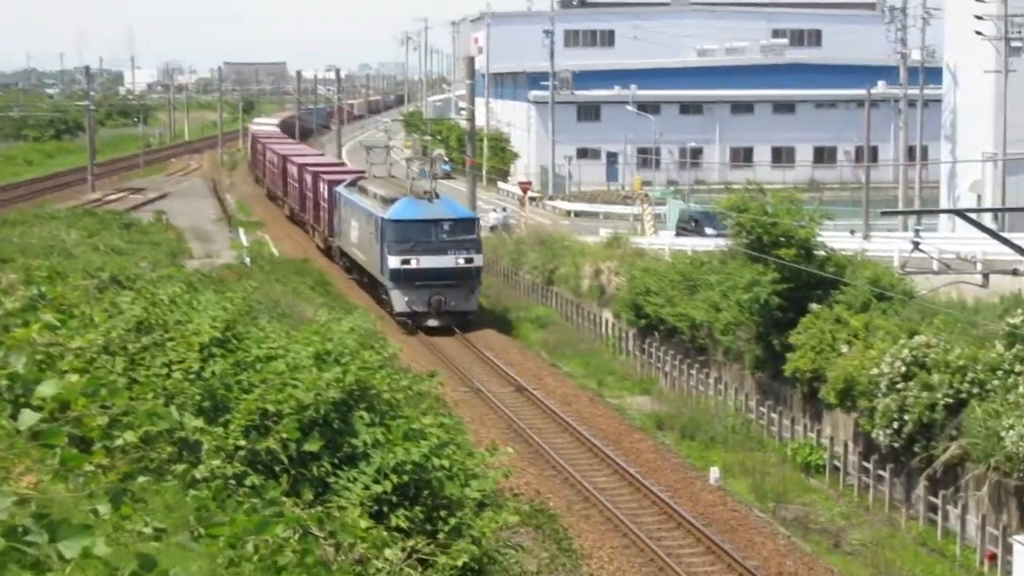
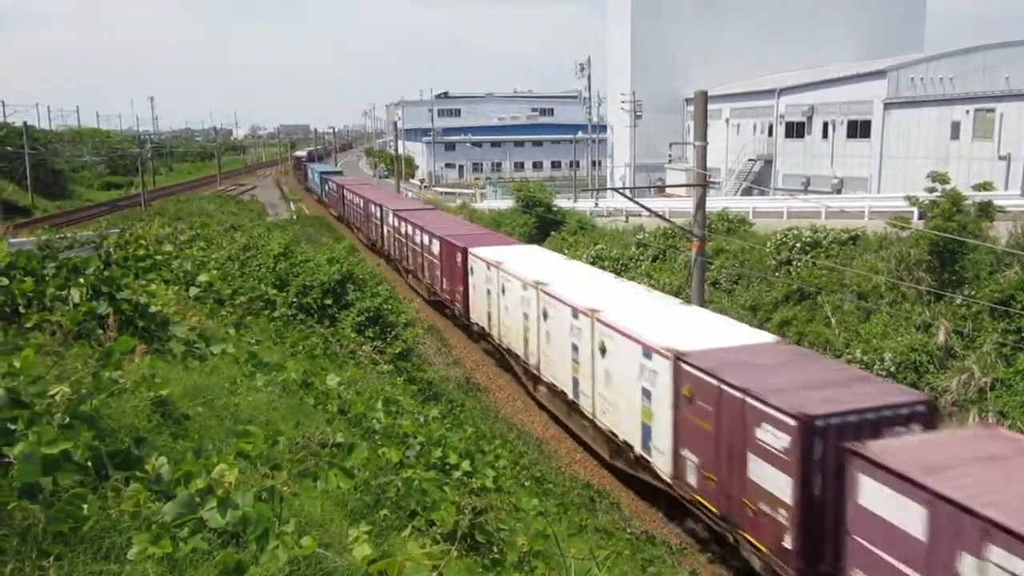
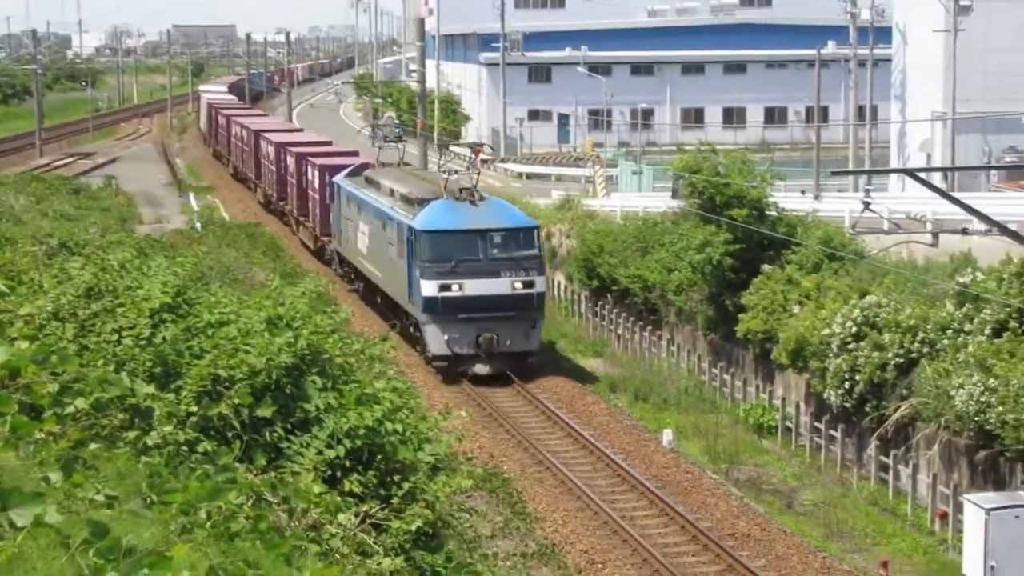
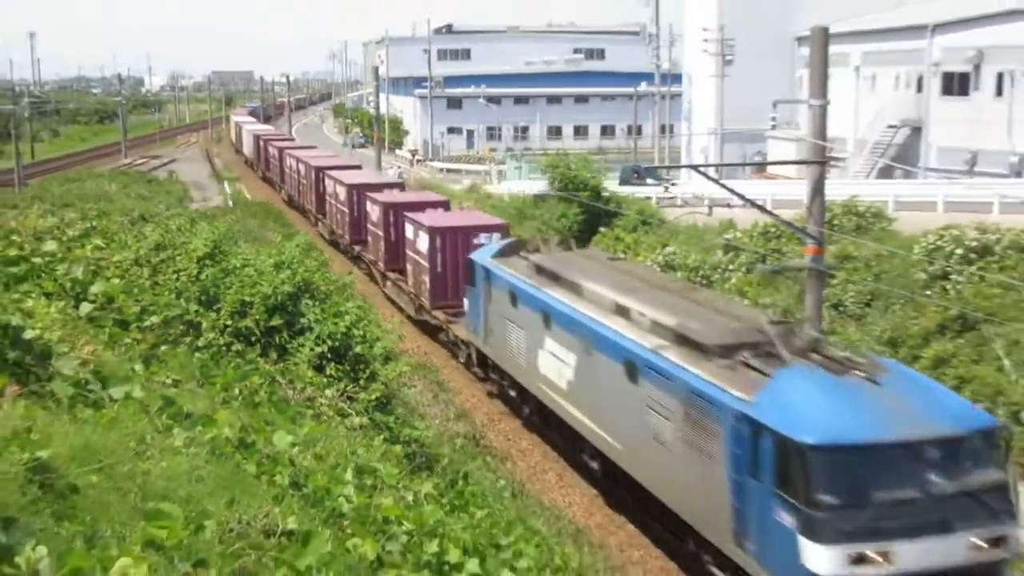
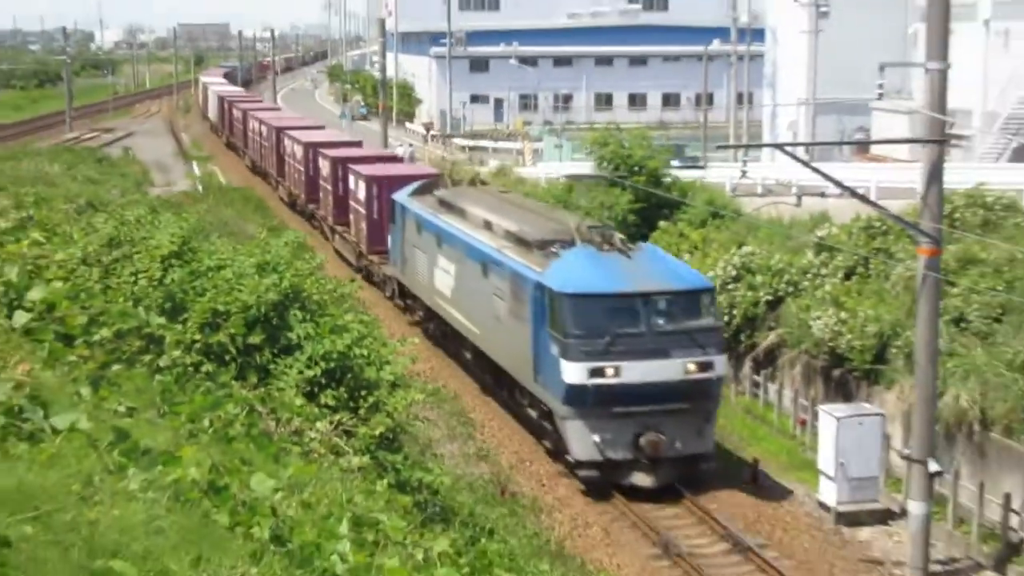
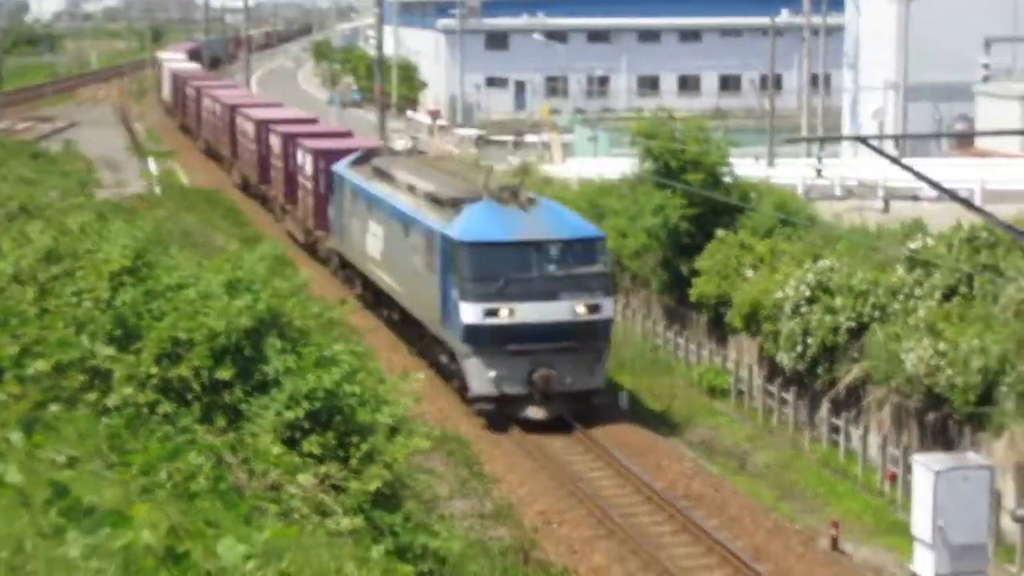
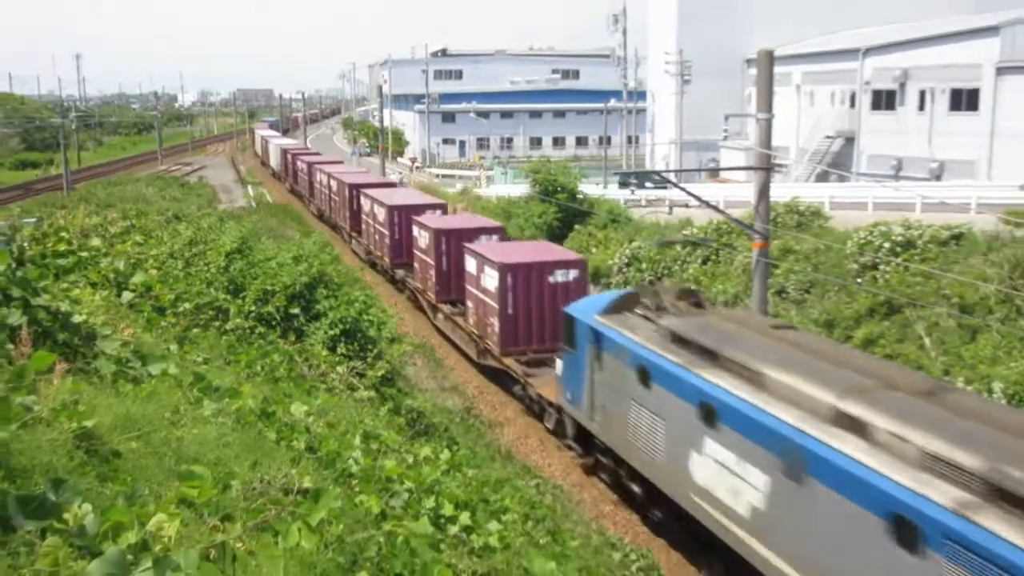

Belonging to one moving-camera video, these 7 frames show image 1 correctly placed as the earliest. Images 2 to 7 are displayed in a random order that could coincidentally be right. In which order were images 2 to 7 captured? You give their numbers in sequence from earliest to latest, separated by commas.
3, 6, 5, 4, 7, 2
